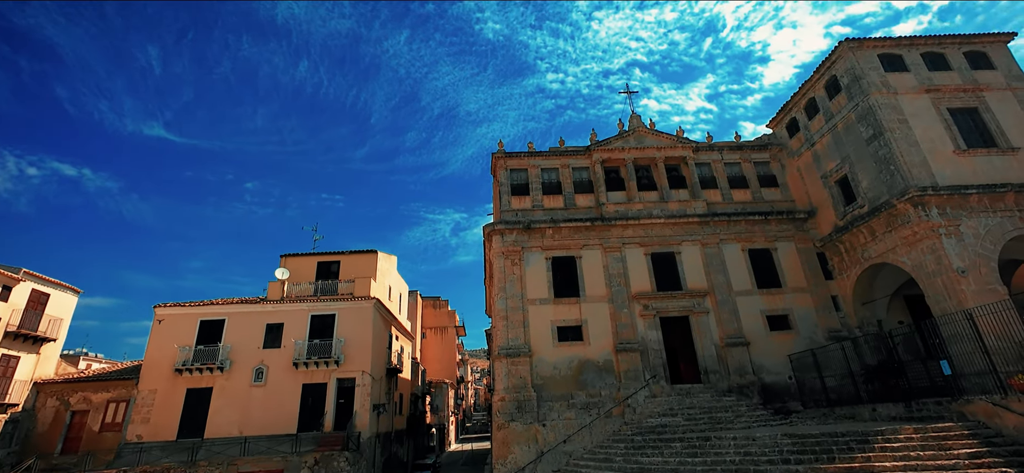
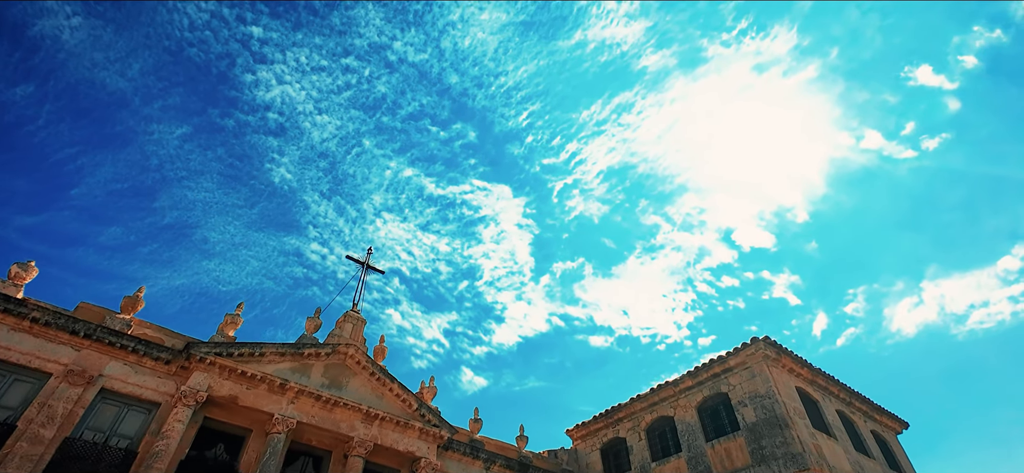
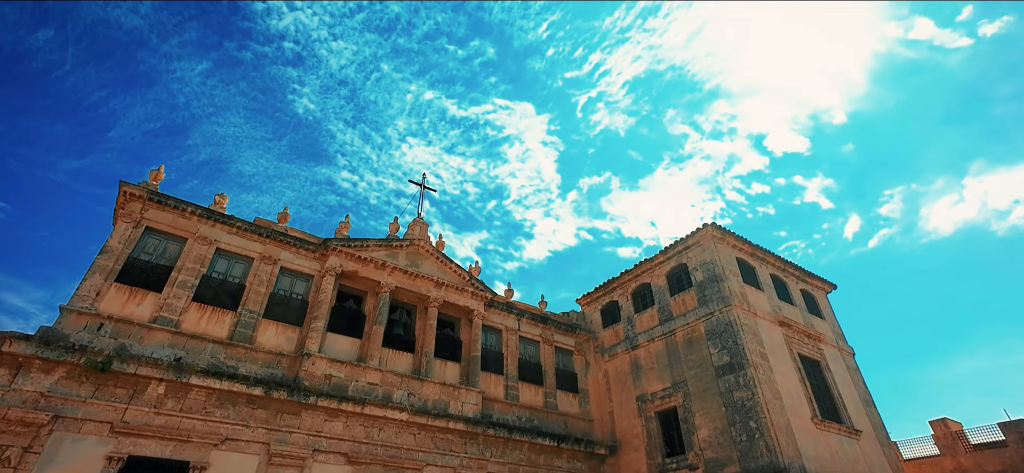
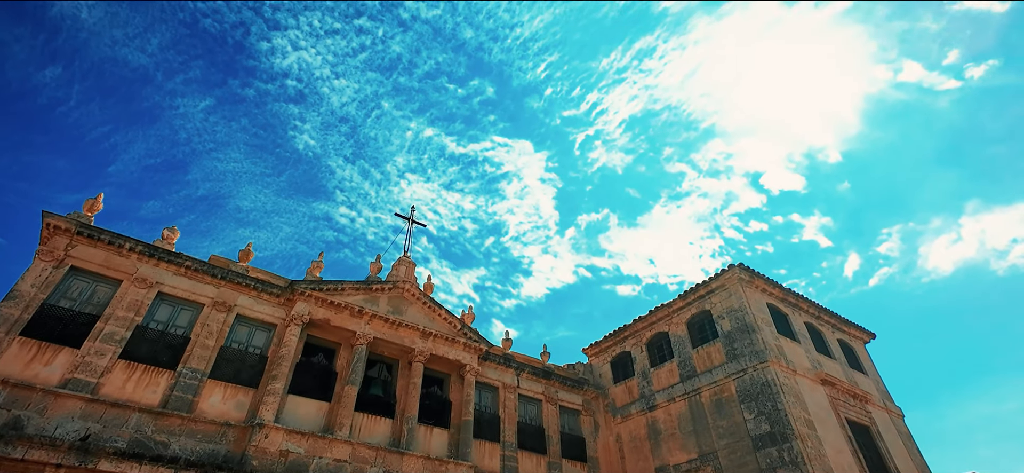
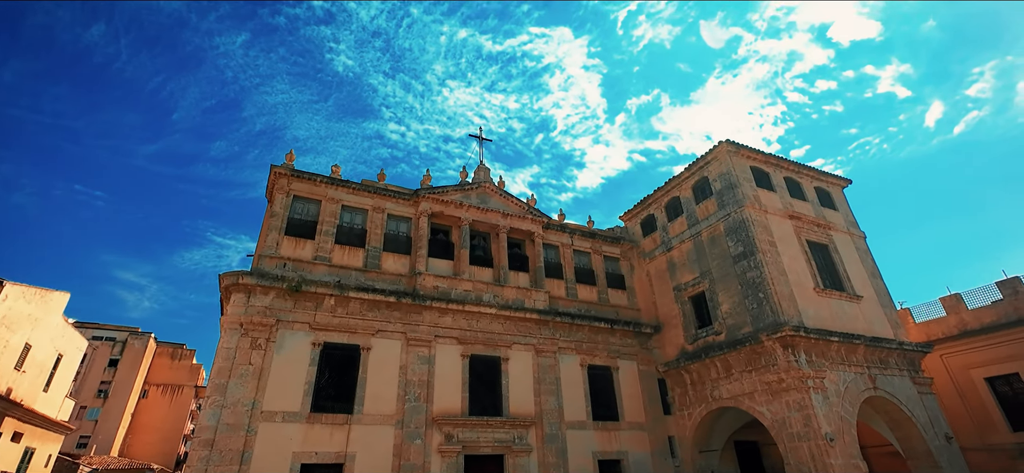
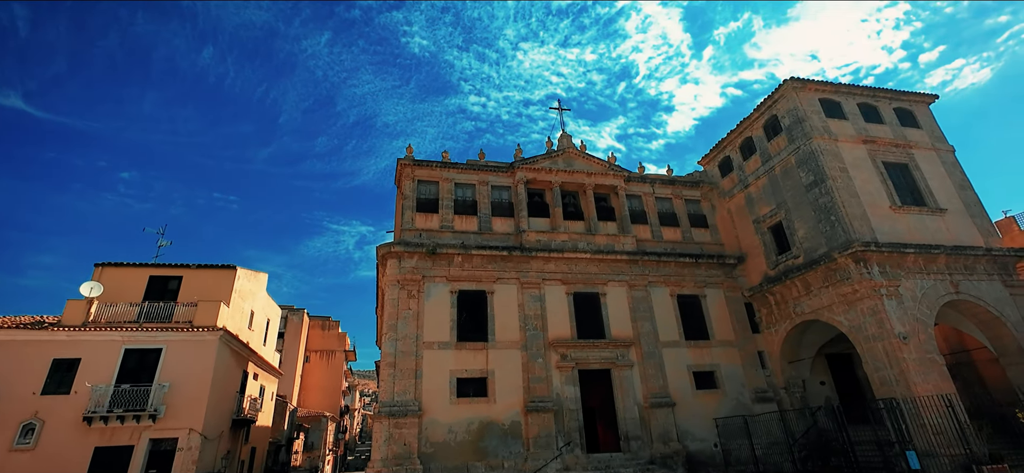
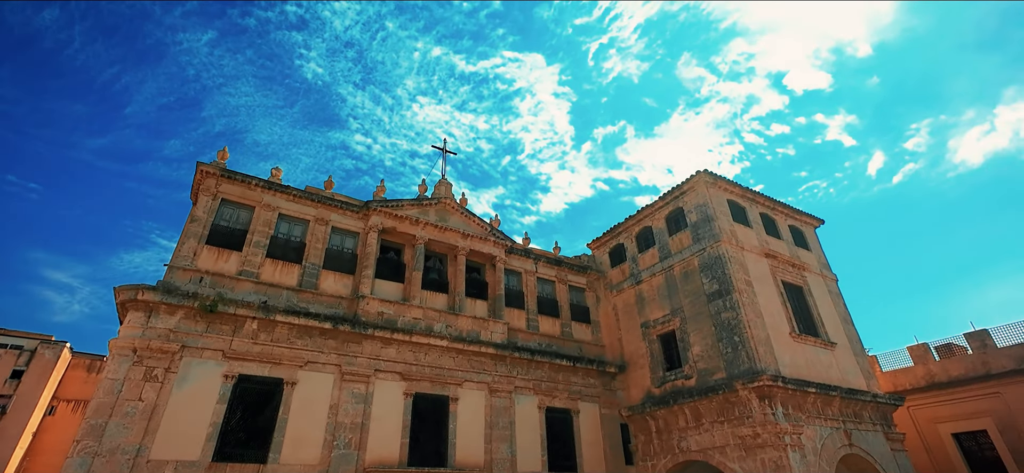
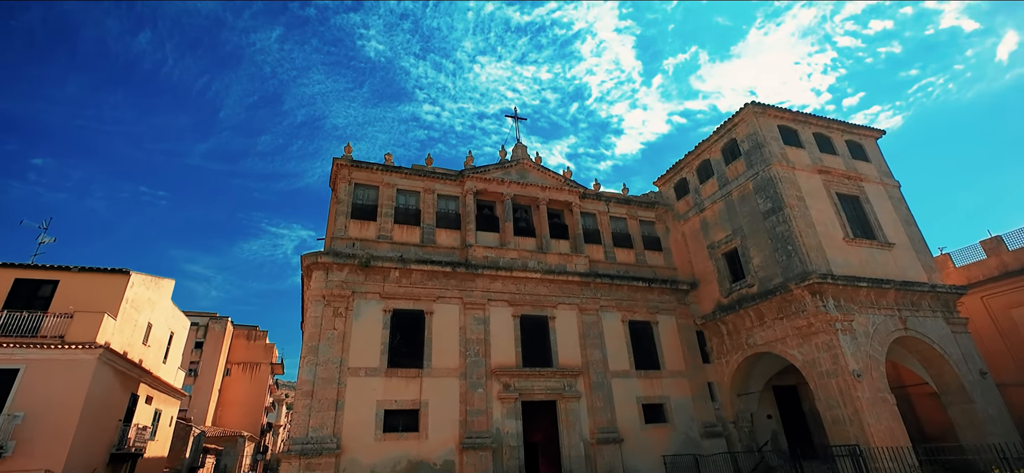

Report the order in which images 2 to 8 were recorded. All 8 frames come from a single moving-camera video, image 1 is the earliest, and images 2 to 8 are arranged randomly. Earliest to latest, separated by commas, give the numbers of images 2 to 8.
6, 8, 5, 7, 3, 4, 2
